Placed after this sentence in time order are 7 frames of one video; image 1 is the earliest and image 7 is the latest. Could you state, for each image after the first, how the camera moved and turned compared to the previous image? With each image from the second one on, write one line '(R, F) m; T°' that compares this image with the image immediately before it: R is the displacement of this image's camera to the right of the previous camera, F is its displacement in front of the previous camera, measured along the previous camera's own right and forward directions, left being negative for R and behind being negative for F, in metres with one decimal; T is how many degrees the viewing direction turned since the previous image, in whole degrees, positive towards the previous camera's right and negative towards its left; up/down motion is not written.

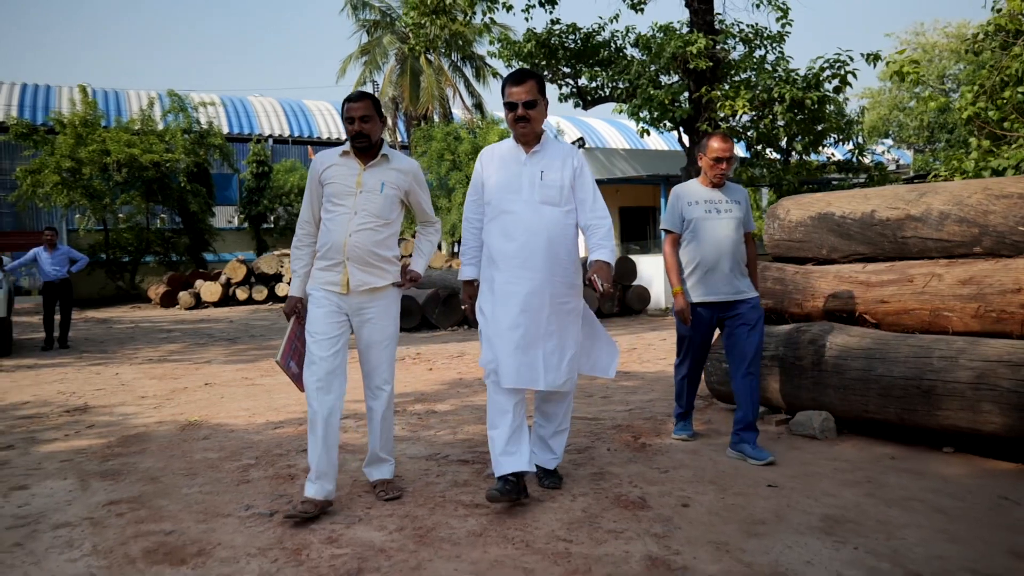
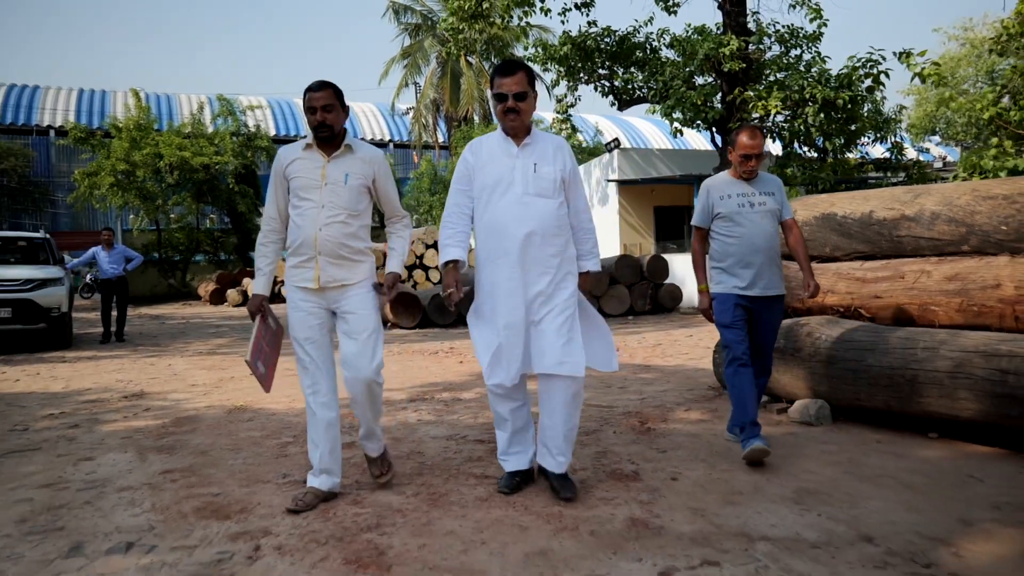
(+0.2, -0.4) m; -3°
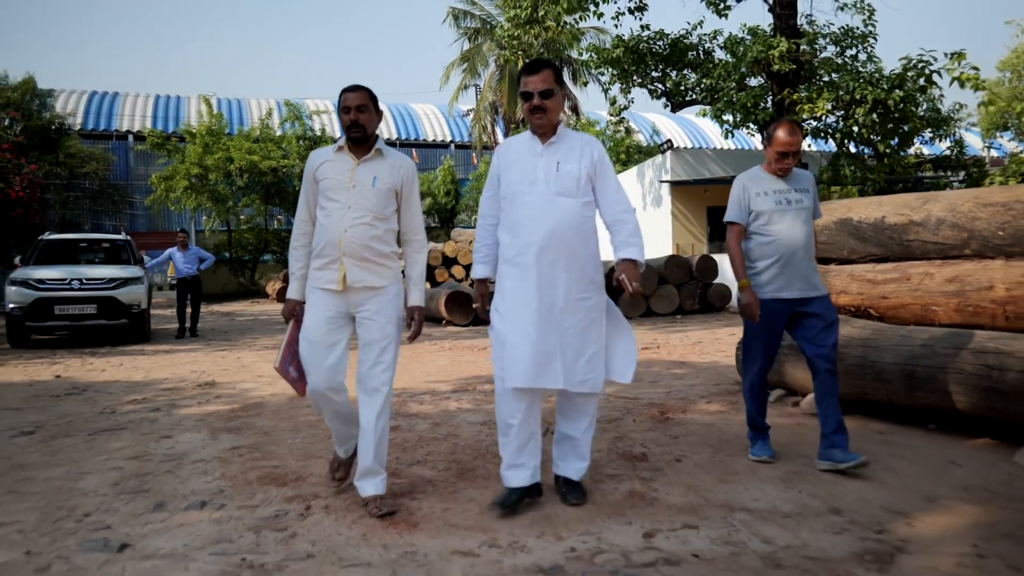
(+0.2, -0.5) m; -4°
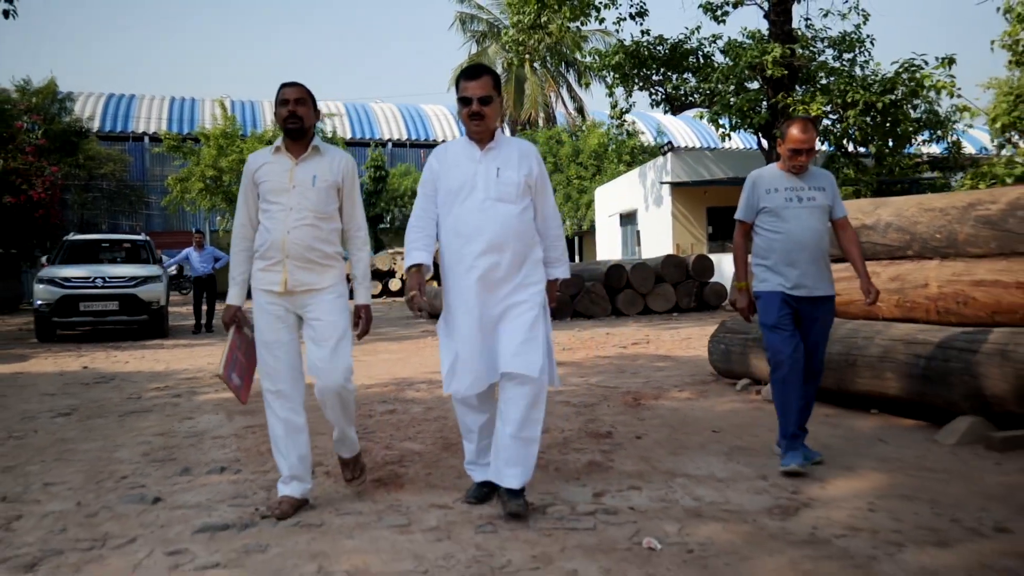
(+0.2, -0.6) m; -1°
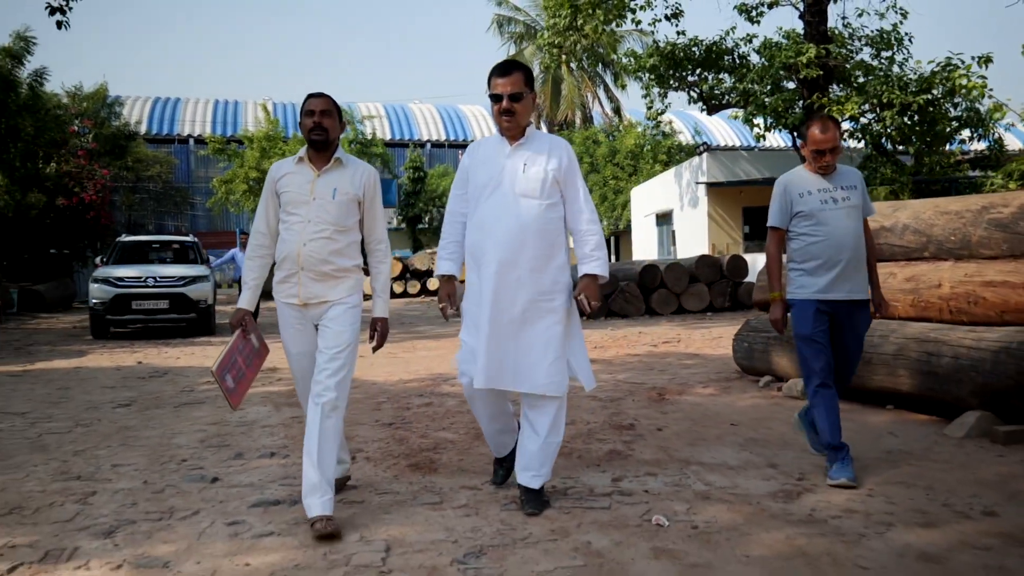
(+0.1, -0.3) m; -3°
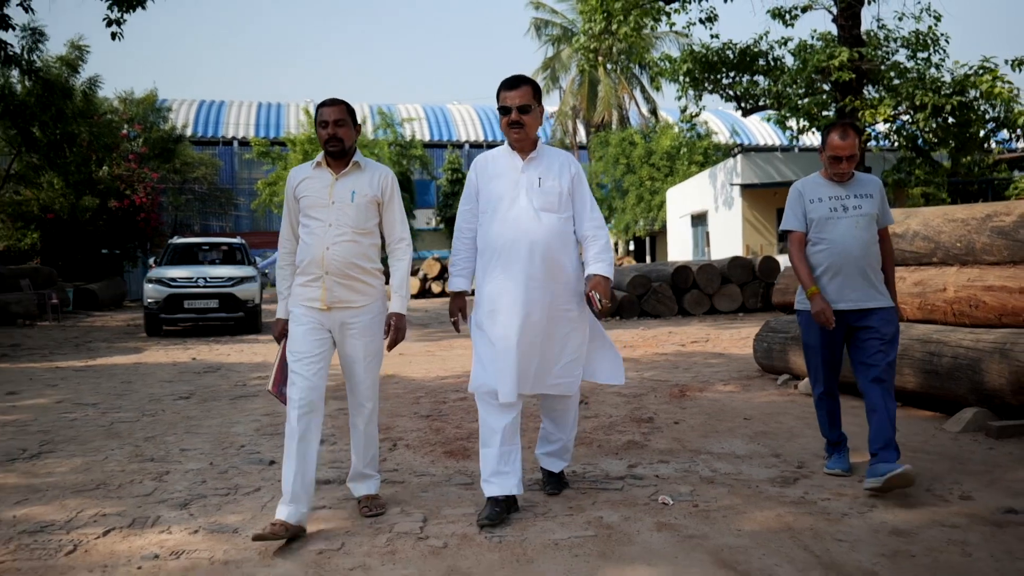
(+0.1, -0.5) m; -3°
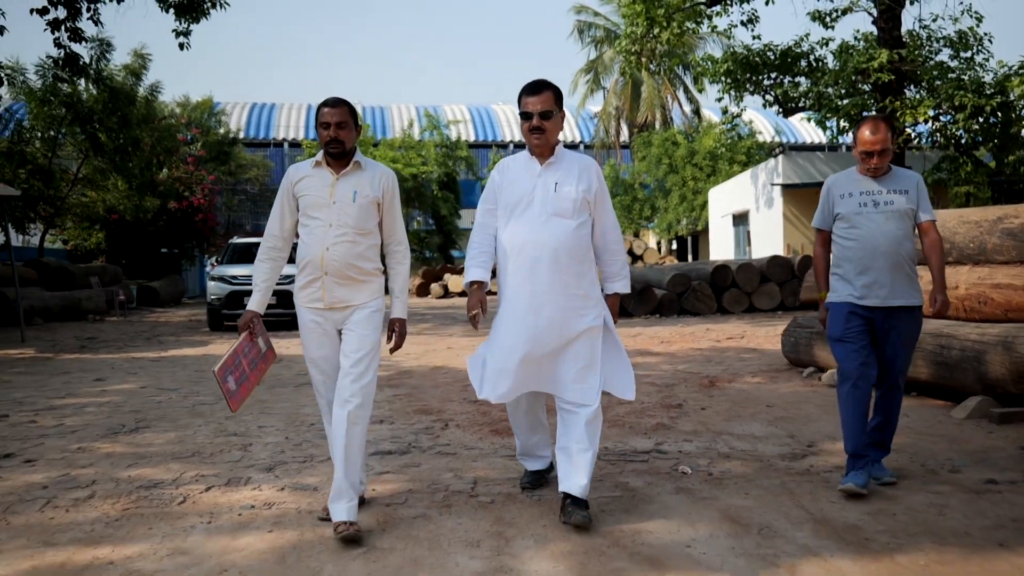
(0.0, -0.6) m; -3°
